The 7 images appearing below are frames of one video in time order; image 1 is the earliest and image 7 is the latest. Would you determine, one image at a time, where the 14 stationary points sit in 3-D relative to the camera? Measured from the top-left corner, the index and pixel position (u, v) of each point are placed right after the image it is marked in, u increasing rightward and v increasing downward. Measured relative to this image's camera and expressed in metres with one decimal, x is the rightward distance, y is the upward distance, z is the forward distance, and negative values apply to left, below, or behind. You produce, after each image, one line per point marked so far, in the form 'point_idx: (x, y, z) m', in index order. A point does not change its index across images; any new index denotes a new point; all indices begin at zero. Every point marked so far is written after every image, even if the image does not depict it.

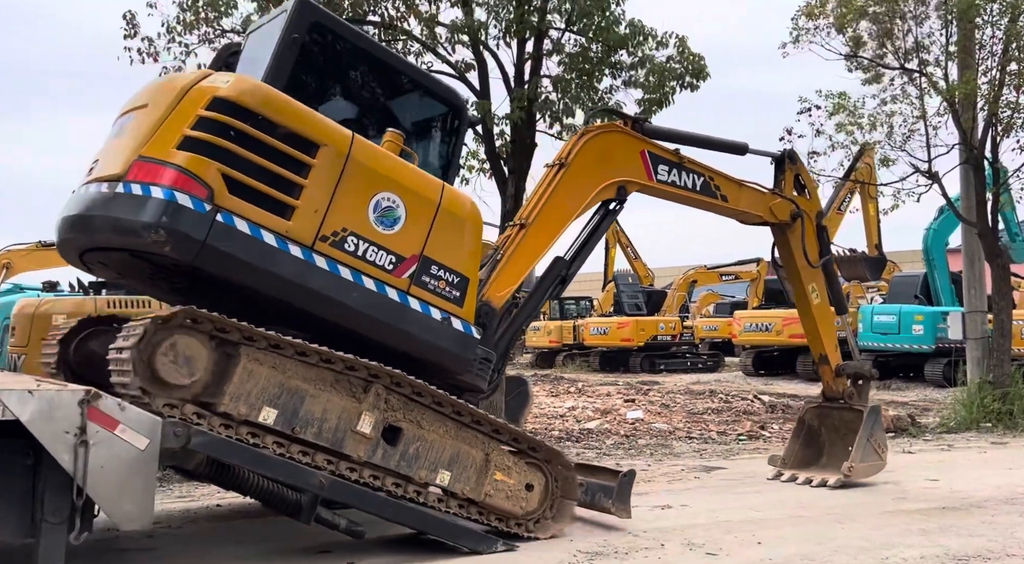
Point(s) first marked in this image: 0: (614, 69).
0: (+1.1, +2.4, +12.2) m
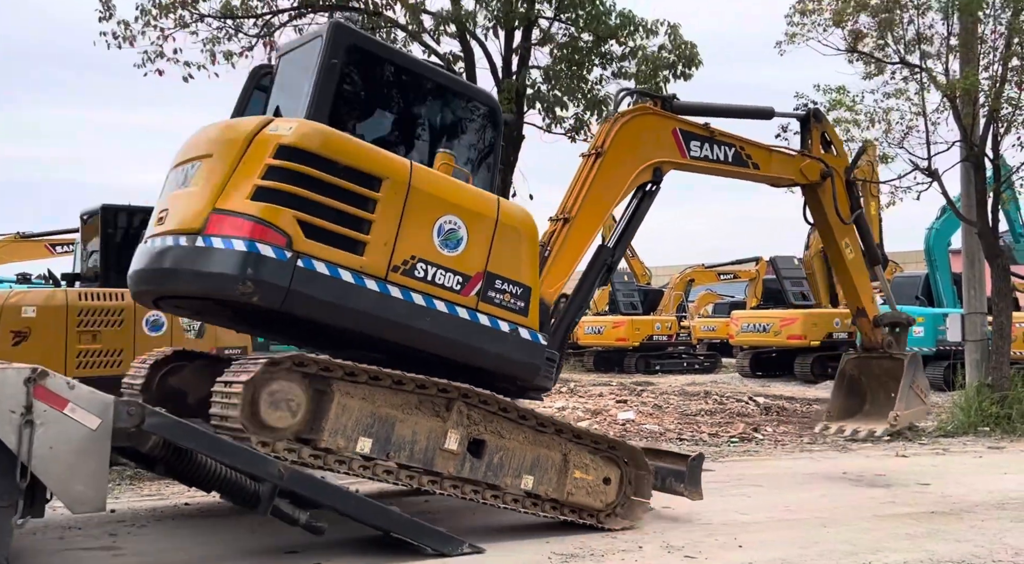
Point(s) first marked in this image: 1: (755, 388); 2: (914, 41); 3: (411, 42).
0: (+1.0, +2.5, +11.9) m
1: (+4.5, -1.9, +19.9) m
2: (+4.4, +2.6, +11.7) m
3: (-1.1, +2.6, +11.9) m
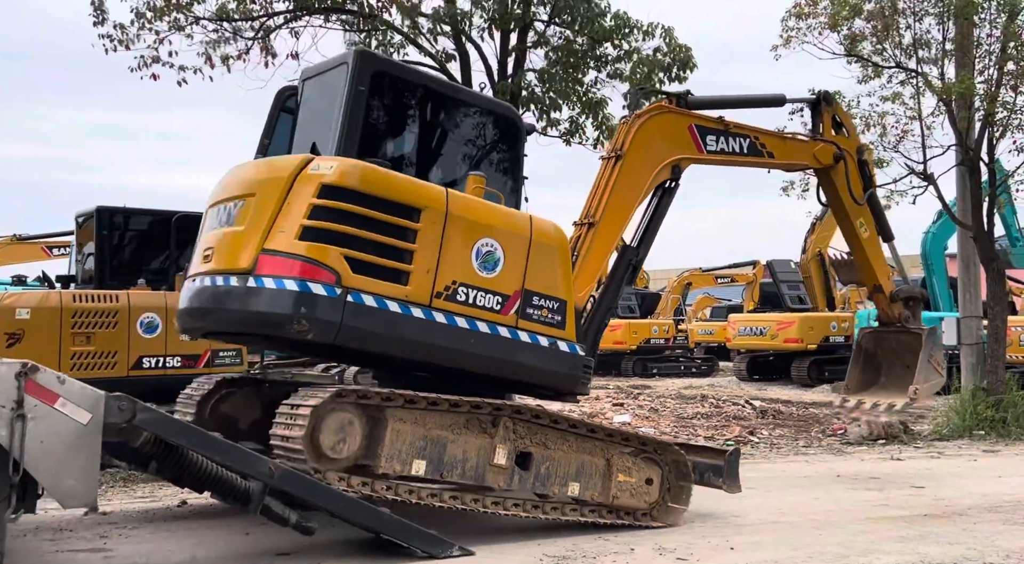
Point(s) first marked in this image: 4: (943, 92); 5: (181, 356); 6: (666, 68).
0: (+1.0, +2.4, +11.9) m
1: (+4.4, -2.0, +19.9) m
2: (+4.3, +2.6, +11.7) m
3: (-1.2, +2.6, +11.9) m
4: (+4.6, +2.0, +11.4) m
5: (-3.0, -0.7, +9.6) m
6: (+1.7, +2.4, +11.9) m
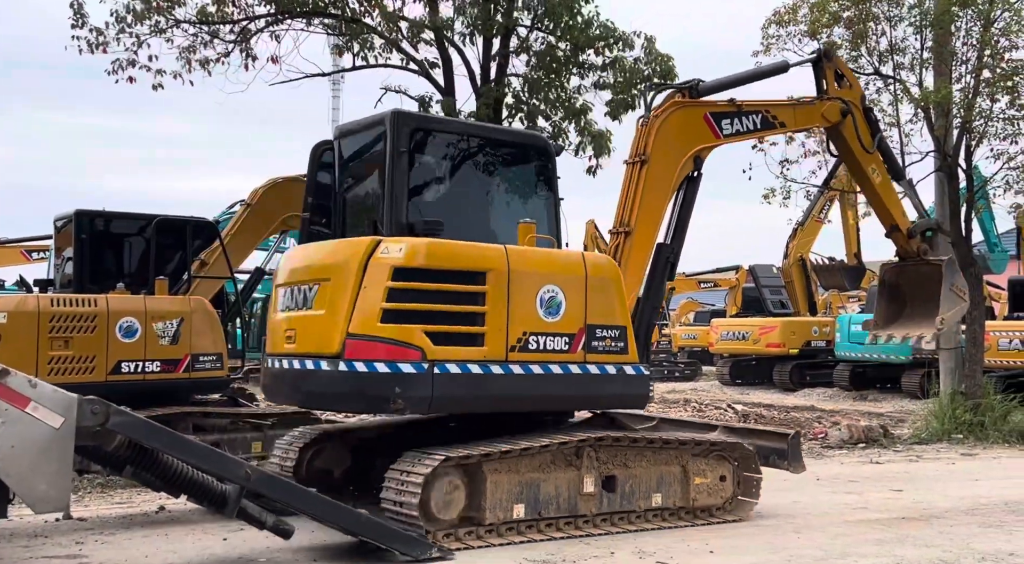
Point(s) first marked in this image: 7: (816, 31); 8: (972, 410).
0: (+0.8, +2.4, +11.9) m
1: (+4.1, -2.1, +19.9) m
2: (+4.1, +2.5, +11.8) m
3: (-1.4, +2.6, +11.9) m
4: (+4.4, +2.0, +11.5) m
5: (-3.1, -0.7, +9.6) m
6: (+1.5, +2.3, +12.0) m
7: (+3.5, +2.9, +12.3) m
8: (+5.2, -1.4, +12.1) m
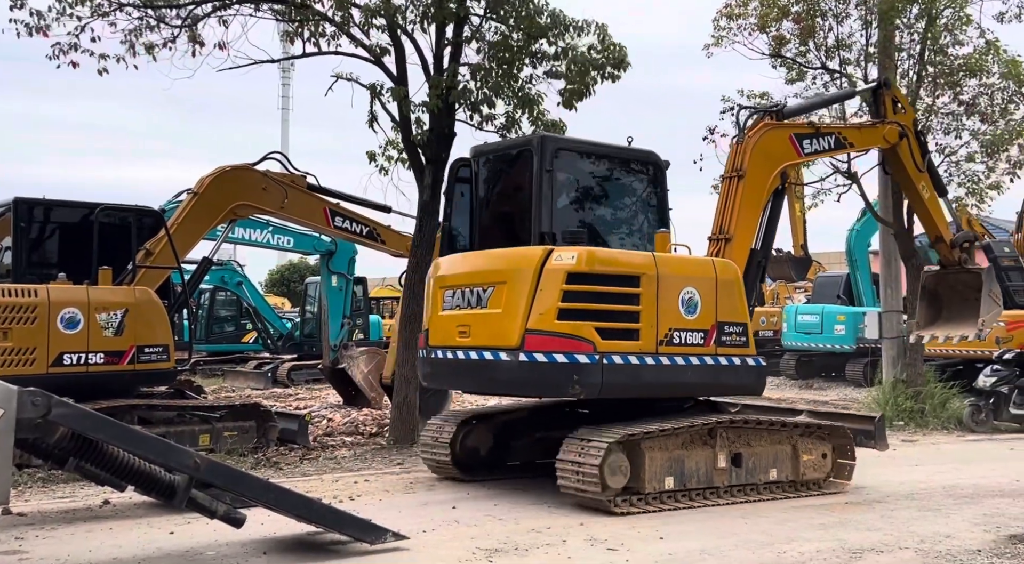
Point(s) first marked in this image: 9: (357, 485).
0: (+0.2, +2.5, +11.9) m
1: (+3.1, -1.9, +20.2) m
2: (+3.6, +2.6, +12.0) m
3: (-1.9, +2.7, +11.8) m
4: (+3.9, +2.1, +11.7) m
5: (-3.5, -0.6, +9.4) m
6: (+1.0, +2.4, +12.0) m
7: (+2.9, +3.0, +12.5) m
8: (+4.6, -1.3, +12.4) m
9: (-1.5, -1.8, +10.1) m
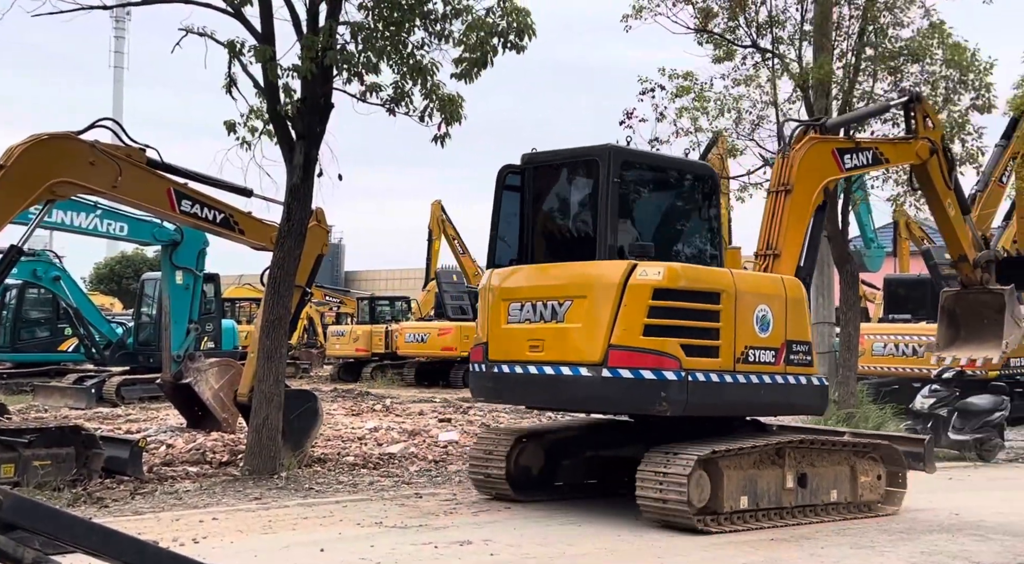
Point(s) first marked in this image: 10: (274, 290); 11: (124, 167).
0: (-0.8, +2.5, +10.1) m
1: (+0.7, -1.9, +18.7) m
2: (+2.5, +2.6, +10.7) m
3: (-2.9, +2.7, +9.6) m
4: (+2.8, +2.0, +10.4) m
5: (-4.2, -0.6, +7.0) m
6: (-0.1, +2.4, +10.3) m
7: (+1.8, +2.9, +11.0) m
8: (+3.4, -1.4, +11.2) m
9: (-2.3, -1.8, +8.0) m
10: (-2.2, -0.1, +9.9) m
11: (-3.6, +1.1, +10.0) m
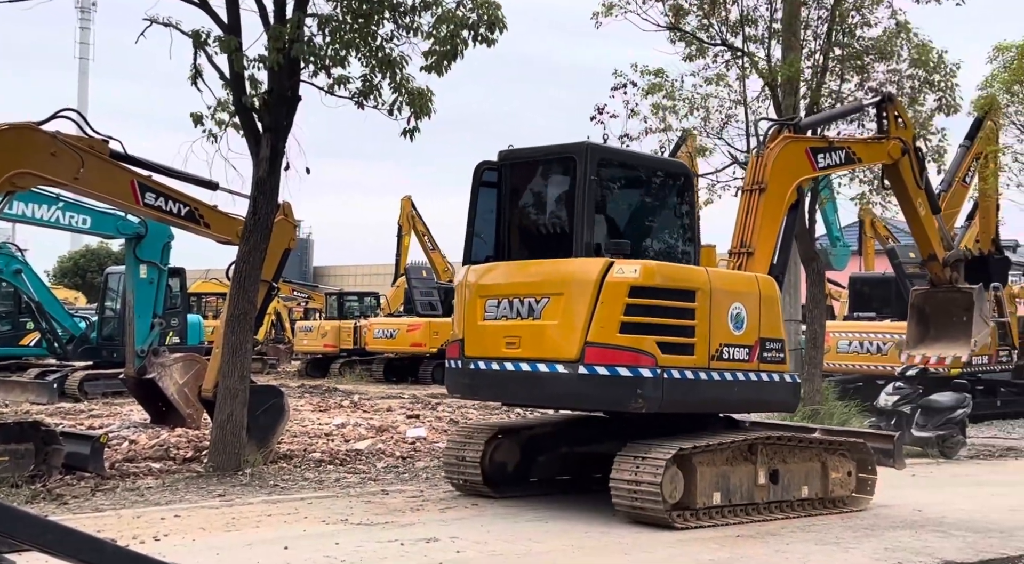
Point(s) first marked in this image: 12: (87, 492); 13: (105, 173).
0: (-1.1, +2.5, +10.0) m
1: (+0.1, -1.9, +18.7) m
2: (+2.2, +2.6, +10.7) m
3: (-3.1, +2.8, +9.5) m
4: (+2.5, +2.0, +10.5) m
5: (-4.4, -0.5, +6.9) m
6: (-0.4, +2.4, +10.2) m
7: (+1.5, +3.0, +11.0) m
8: (+3.1, -1.4, +11.3) m
9: (-2.5, -1.8, +7.9) m
10: (-2.5, 0.0, +9.8) m
11: (-3.9, +1.1, +9.8) m
12: (-3.4, -1.7, +8.8) m
13: (-3.8, +1.0, +10.0) m
